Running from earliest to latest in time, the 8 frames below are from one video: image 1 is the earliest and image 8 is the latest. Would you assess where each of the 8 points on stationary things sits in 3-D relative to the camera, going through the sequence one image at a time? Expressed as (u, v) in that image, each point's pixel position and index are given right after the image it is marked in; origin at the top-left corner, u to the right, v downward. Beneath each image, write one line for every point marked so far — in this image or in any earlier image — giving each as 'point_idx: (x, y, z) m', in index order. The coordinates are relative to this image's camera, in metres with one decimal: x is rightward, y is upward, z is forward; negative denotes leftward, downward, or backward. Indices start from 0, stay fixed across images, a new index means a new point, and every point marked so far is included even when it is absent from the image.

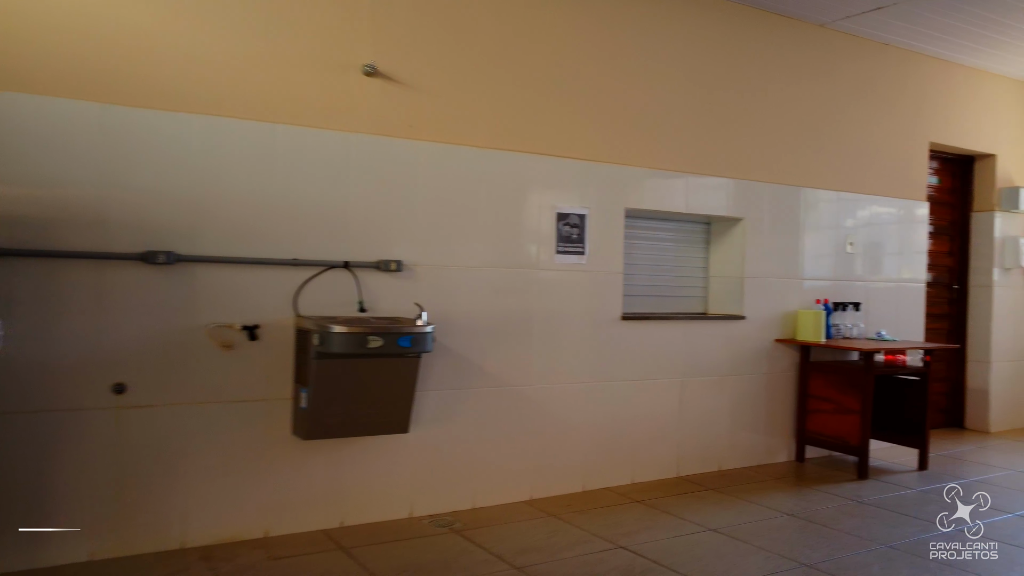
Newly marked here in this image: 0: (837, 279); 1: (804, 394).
0: (+2.1, +0.1, +5.3) m
1: (+1.8, -0.7, +5.0) m
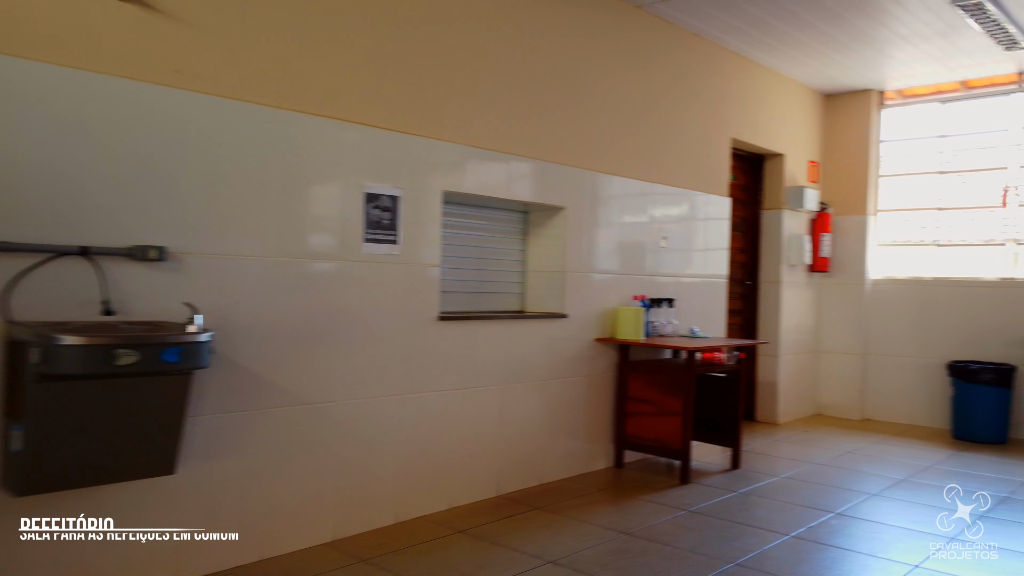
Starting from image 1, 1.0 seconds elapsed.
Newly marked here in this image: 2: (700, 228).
0: (+0.9, +0.1, +5.1) m
1: (+0.6, -0.6, +4.7) m
2: (+1.3, +0.4, +5.5) m
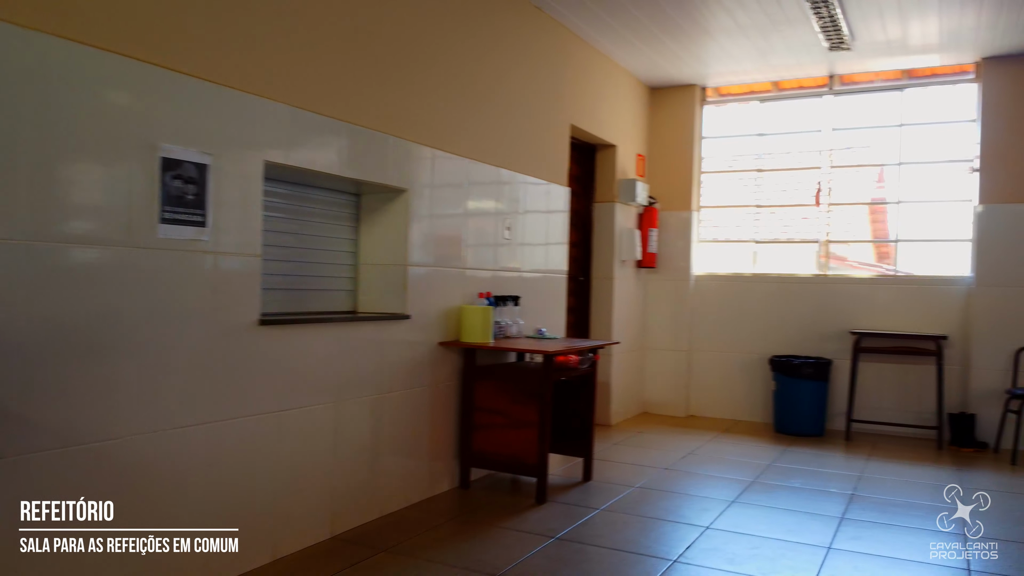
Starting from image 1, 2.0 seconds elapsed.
0: (-0.1, +0.1, +4.5) m
1: (-0.2, -0.6, +4.1) m
2: (+0.2, +0.4, +5.1) m
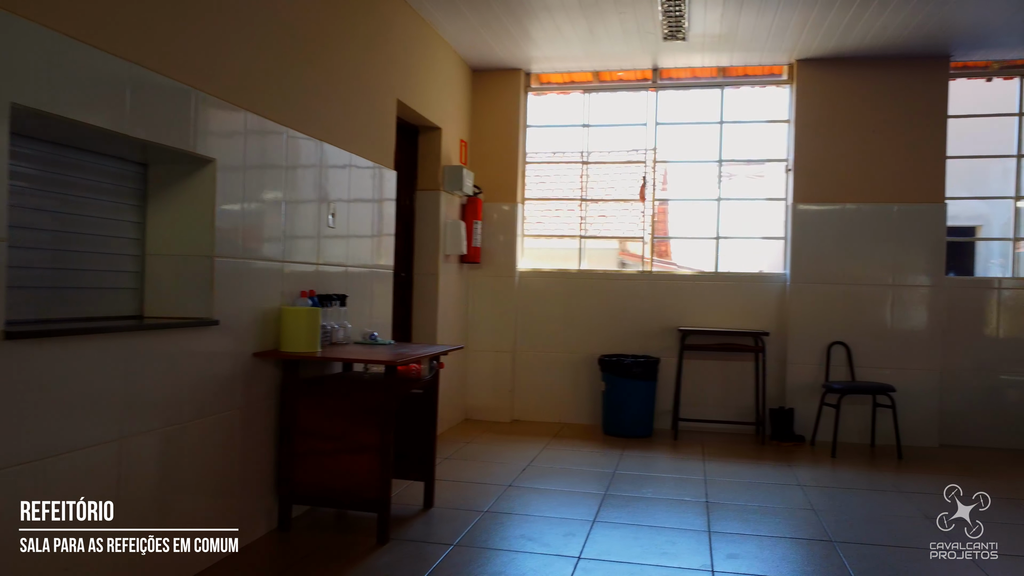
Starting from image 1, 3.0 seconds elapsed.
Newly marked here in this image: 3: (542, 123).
0: (-0.9, +0.1, +3.8) m
1: (-0.9, -0.6, +3.4) m
2: (-0.8, +0.4, +4.4) m
3: (+0.2, +1.3, +6.5) m
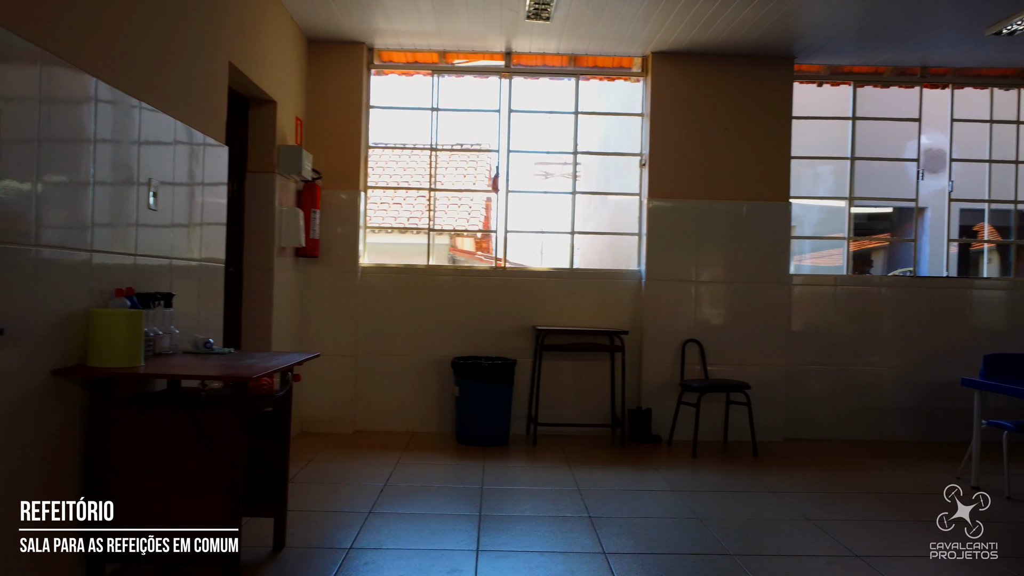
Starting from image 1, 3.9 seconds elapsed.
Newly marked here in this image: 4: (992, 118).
0: (-1.4, +0.1, +3.1) m
1: (-1.3, -0.6, +2.6) m
2: (-1.4, +0.5, +3.6) m
3: (-0.9, +1.4, +5.9) m
4: (+3.7, +1.3, +6.2) m
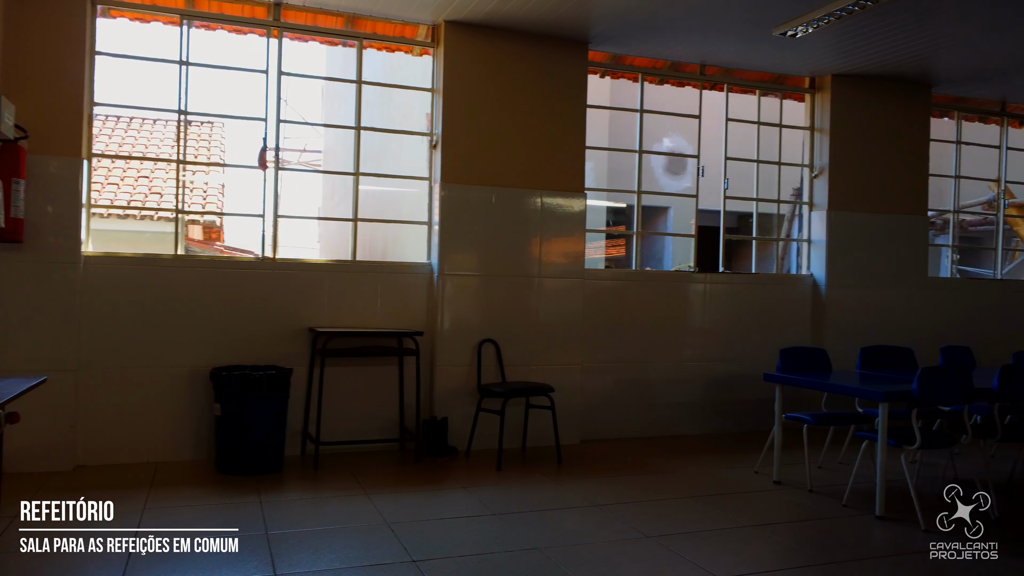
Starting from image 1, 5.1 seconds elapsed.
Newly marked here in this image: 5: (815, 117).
0: (-1.9, +0.1, +1.8) m
1: (-1.6, -0.6, +1.5) m
2: (-2.1, +0.5, +2.4) m
3: (-2.3, +1.4, +4.7) m
4: (+2.0, +1.4, +6.5) m
5: (+2.5, +1.4, +6.5) m
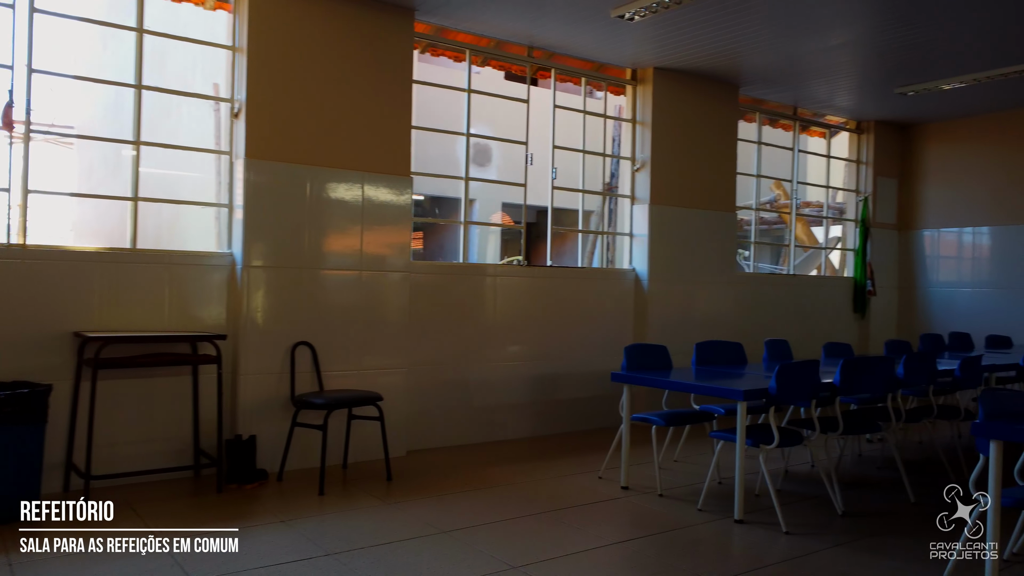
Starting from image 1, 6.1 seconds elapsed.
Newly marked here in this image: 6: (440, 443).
0: (-1.9, +0.1, +0.8) m
1: (-1.6, -0.6, +0.5) m
2: (-2.3, +0.5, +1.3) m
3: (-3.1, +1.4, +3.4) m
4: (+0.6, +1.4, +6.3) m
5: (+1.0, +1.4, +6.5) m
6: (-0.5, -1.0, +5.3) m
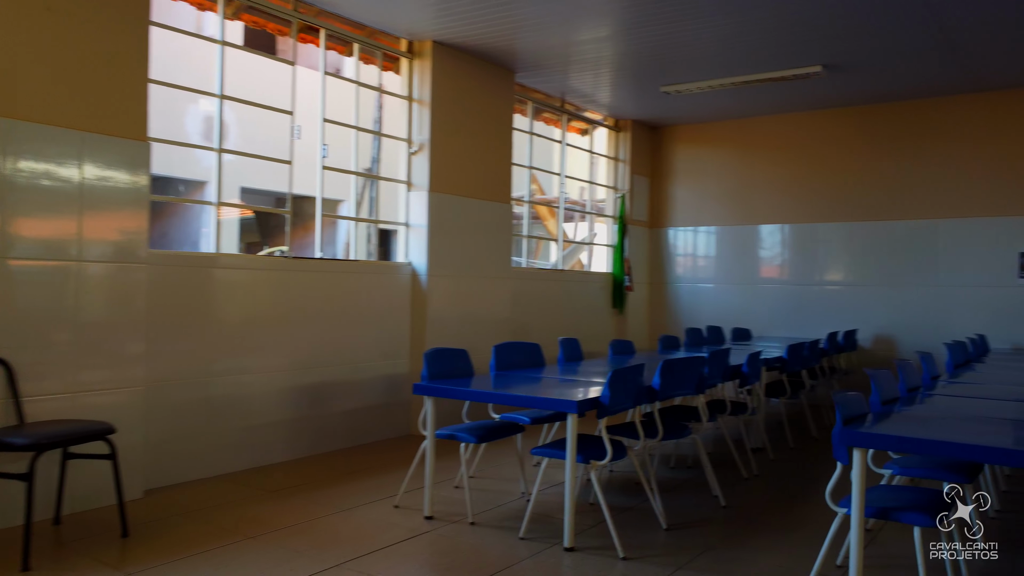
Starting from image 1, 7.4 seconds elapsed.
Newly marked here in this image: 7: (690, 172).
0: (-1.6, +0.1, -0.4) m
1: (-1.2, -0.6, -0.6) m
2: (-2.1, +0.5, -0.1) m
3: (-3.6, +1.4, +1.6) m
4: (-1.1, +1.4, +5.5) m
5: (-0.7, +1.5, +5.9) m
6: (-1.8, -1.0, +4.3) m
7: (+1.9, +1.2, +8.6) m
